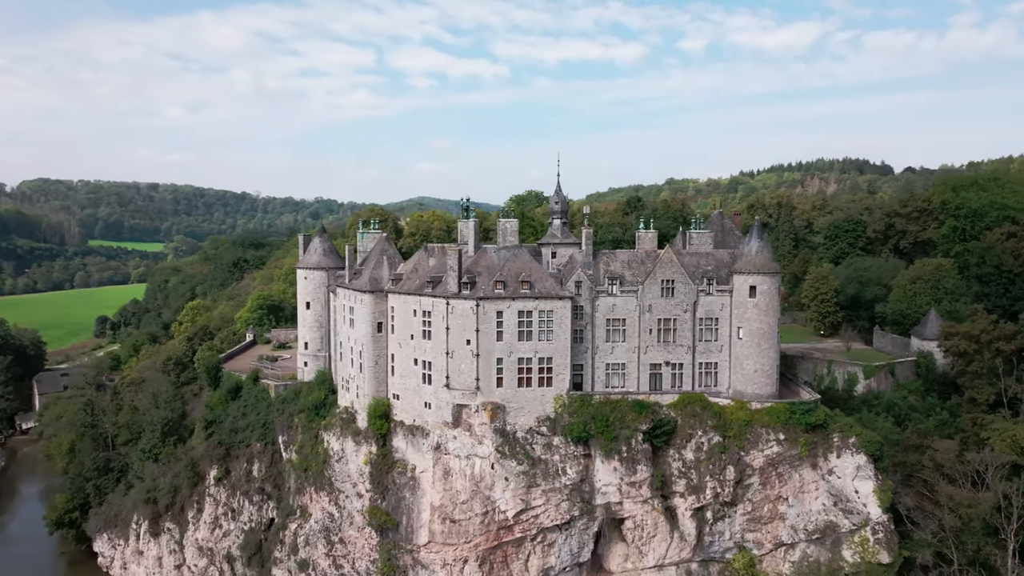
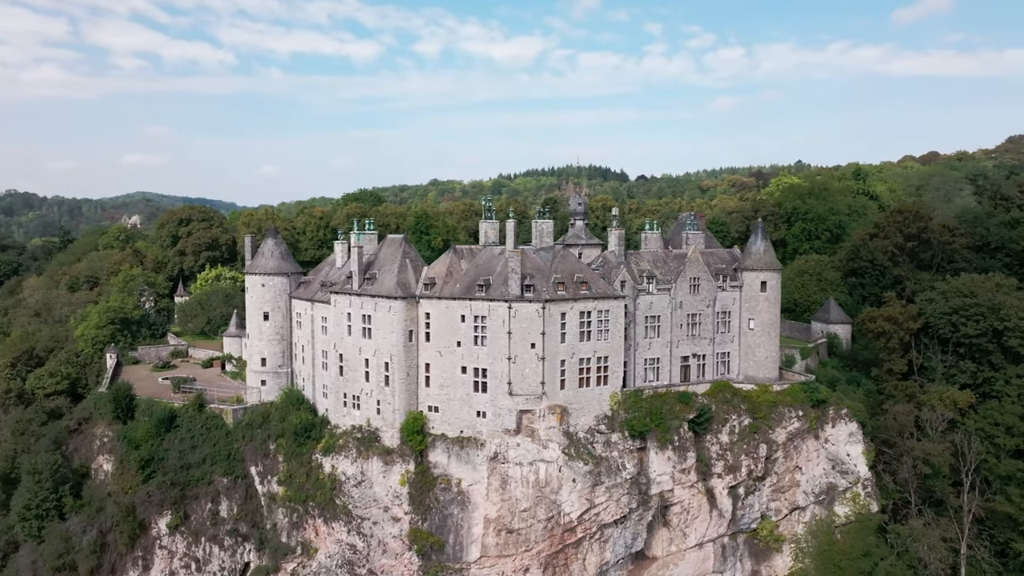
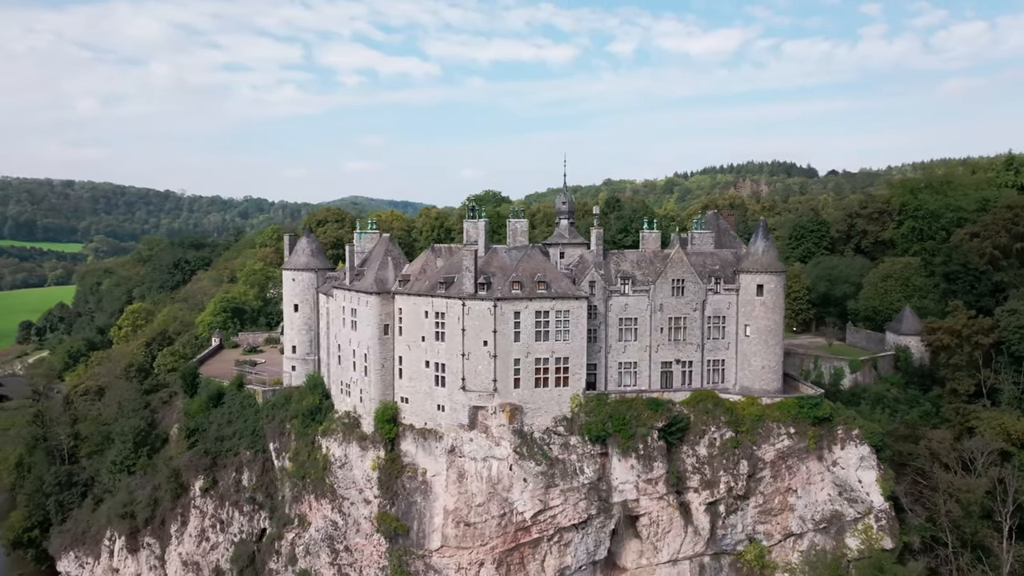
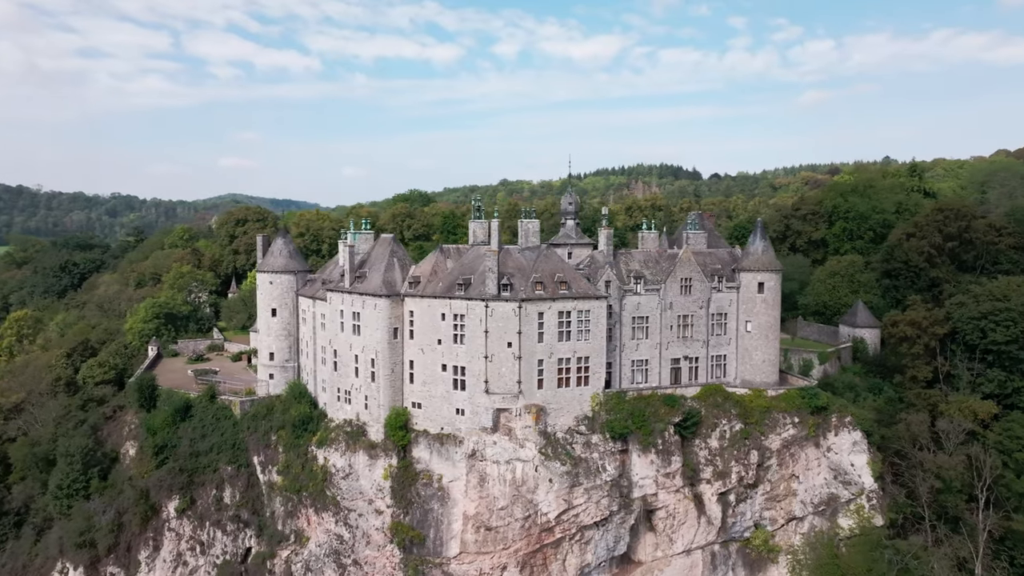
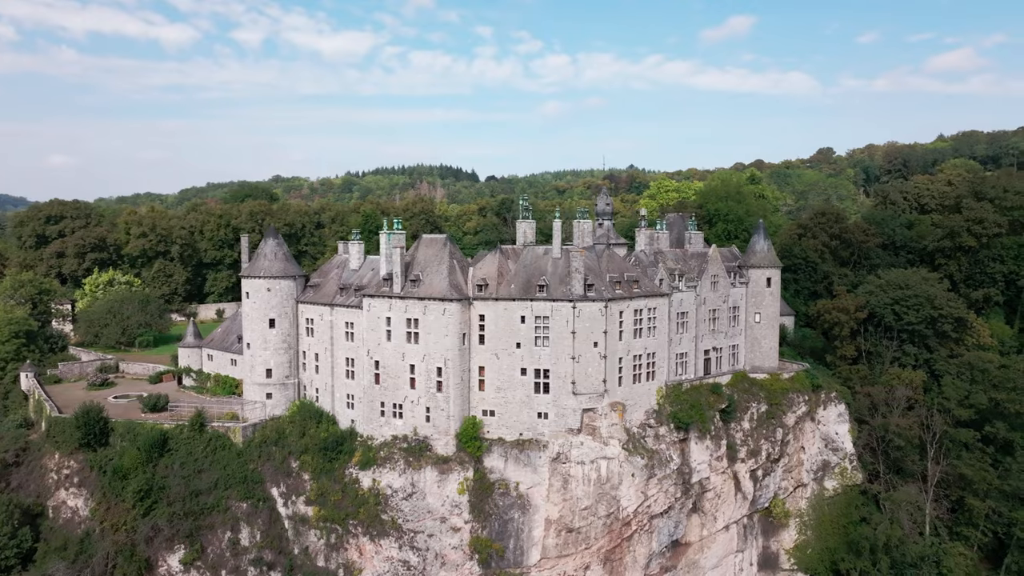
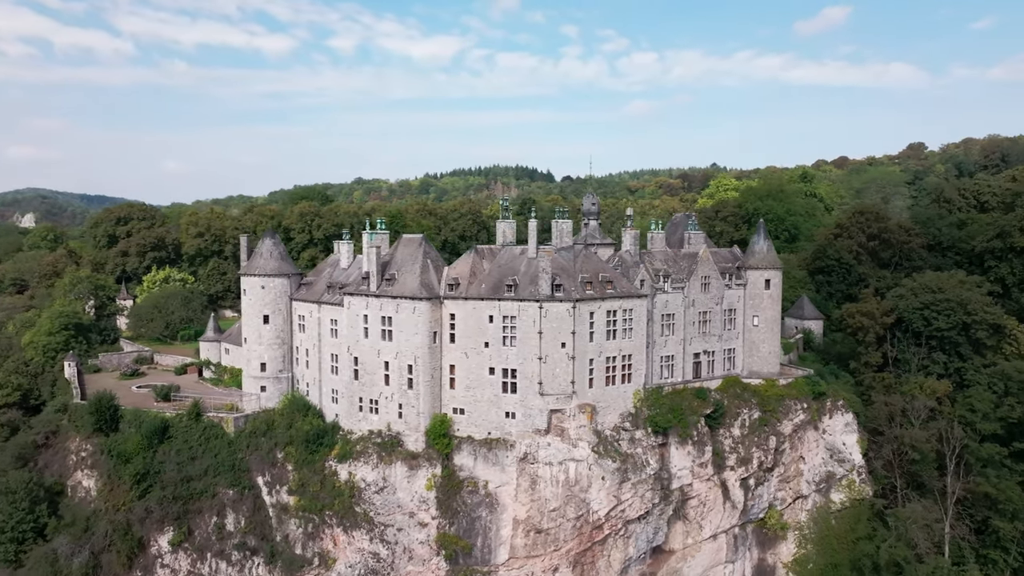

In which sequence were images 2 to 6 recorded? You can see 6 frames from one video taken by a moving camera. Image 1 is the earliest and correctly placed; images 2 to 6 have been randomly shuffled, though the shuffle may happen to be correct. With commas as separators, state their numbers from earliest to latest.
3, 4, 2, 6, 5
